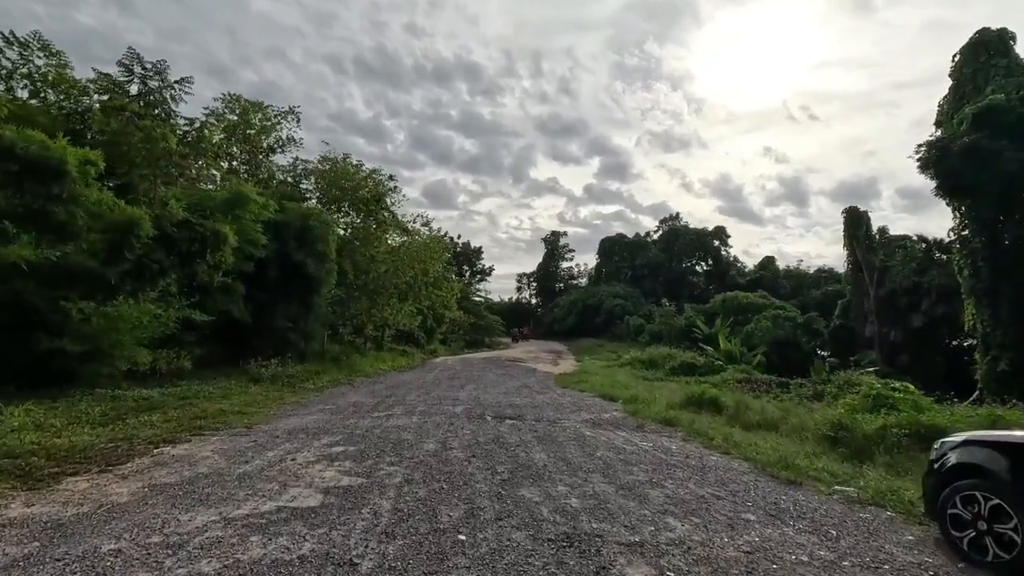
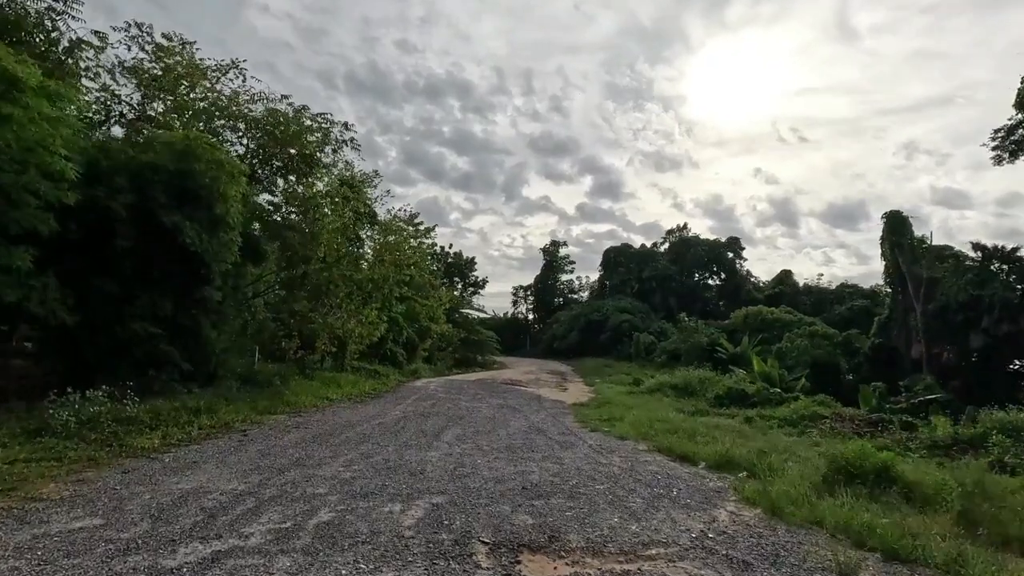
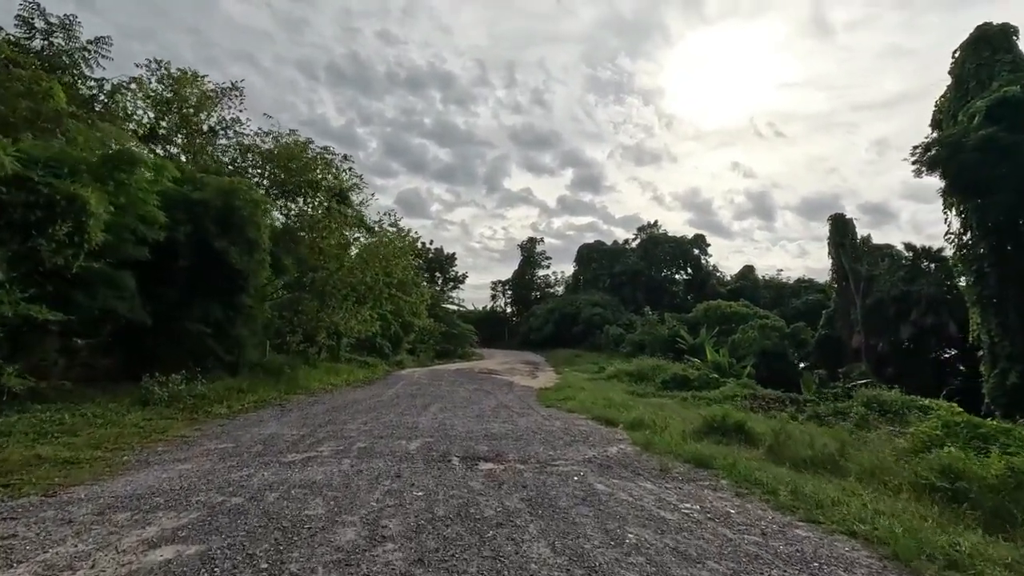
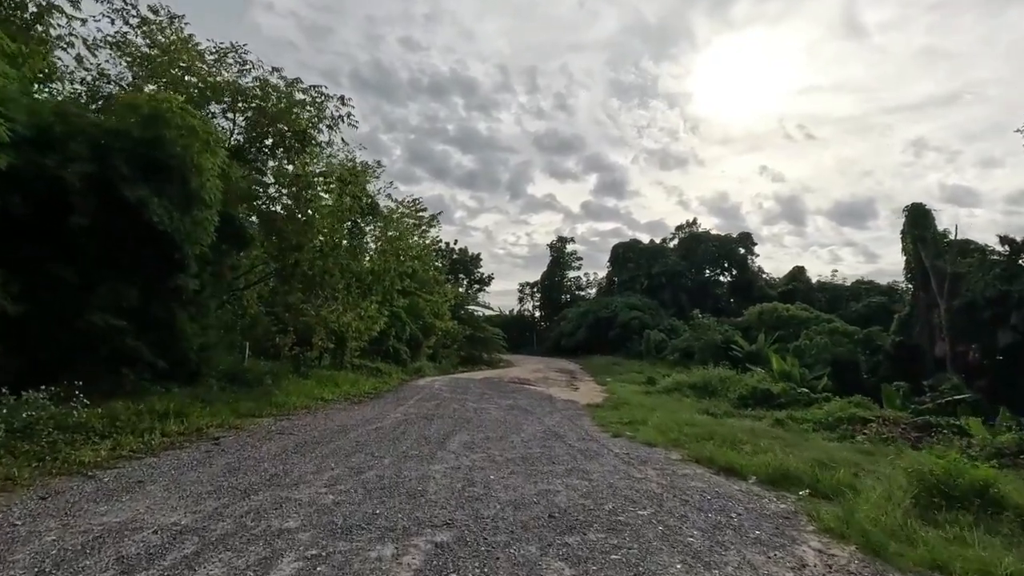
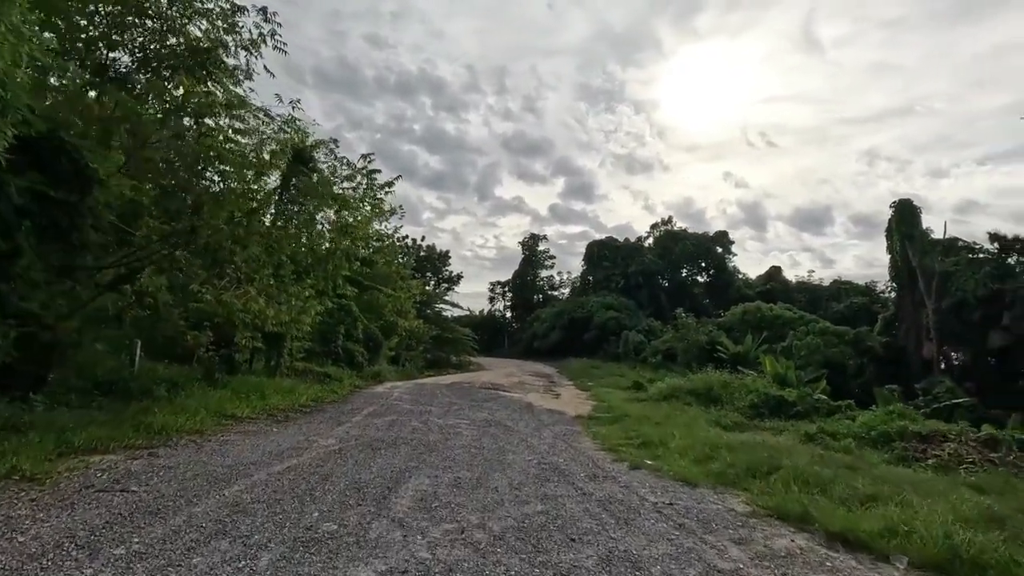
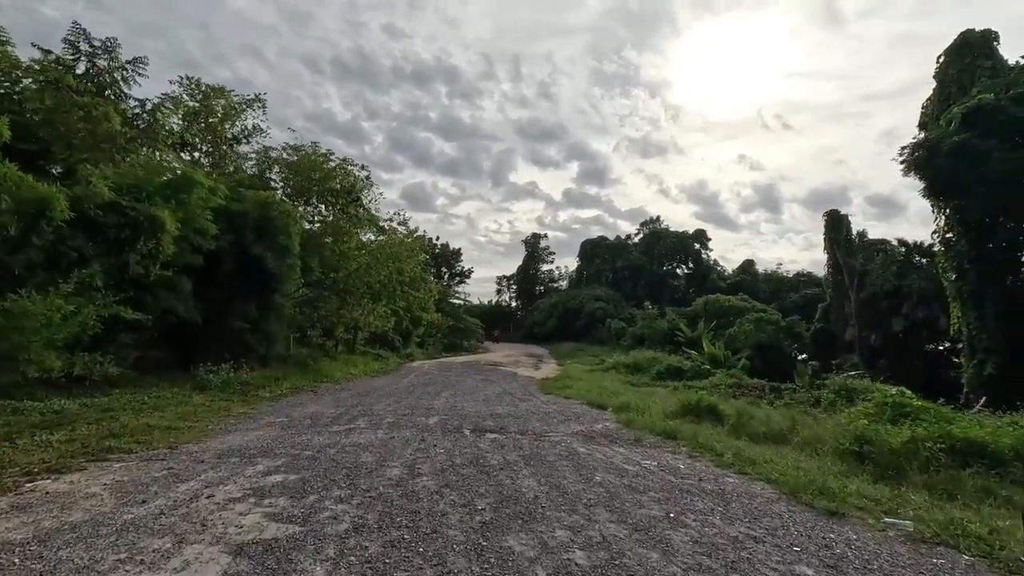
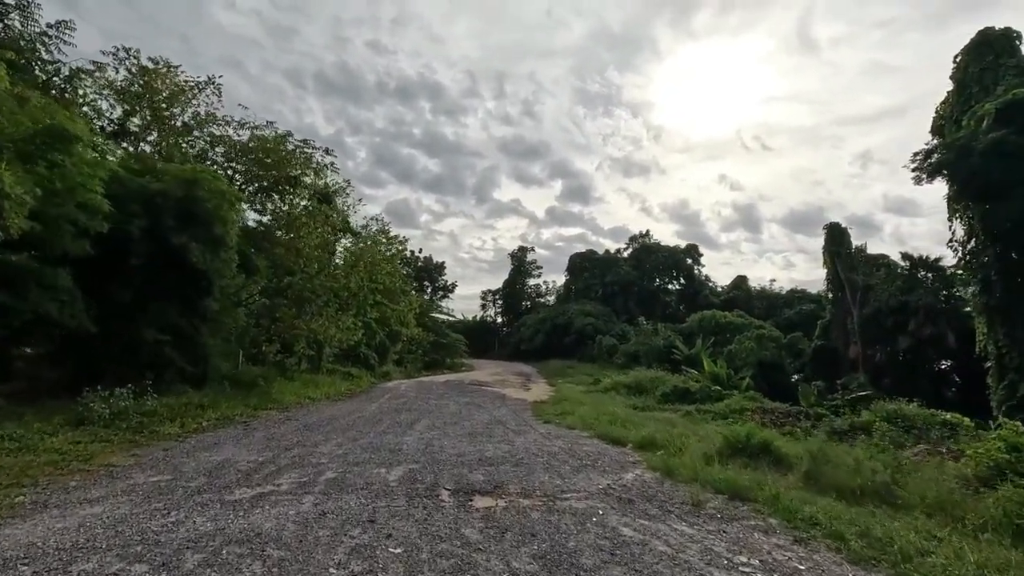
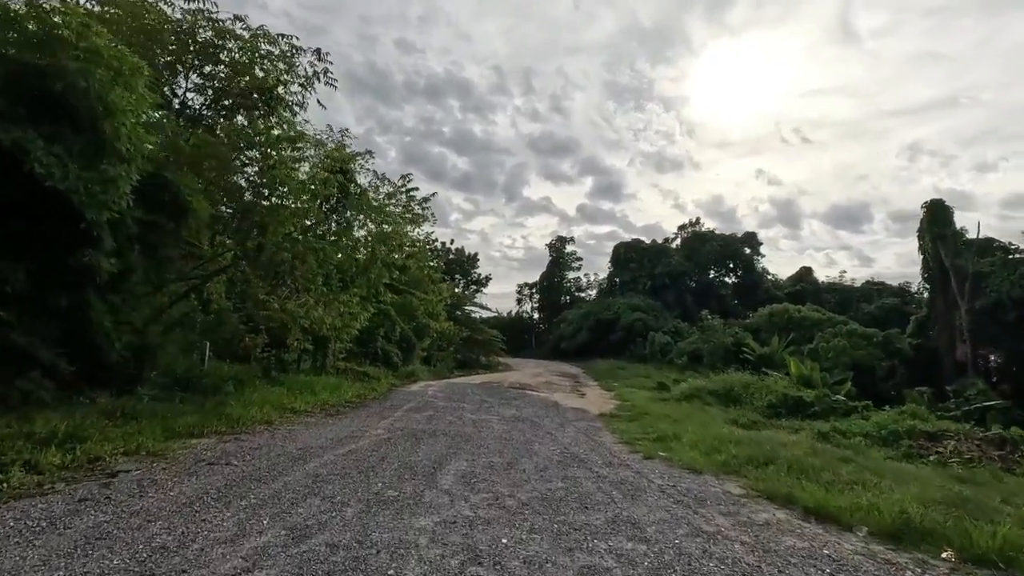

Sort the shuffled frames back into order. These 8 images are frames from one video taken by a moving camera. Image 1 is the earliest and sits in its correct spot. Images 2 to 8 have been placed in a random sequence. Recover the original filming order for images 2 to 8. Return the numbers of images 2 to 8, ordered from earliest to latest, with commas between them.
6, 3, 7, 2, 4, 8, 5
